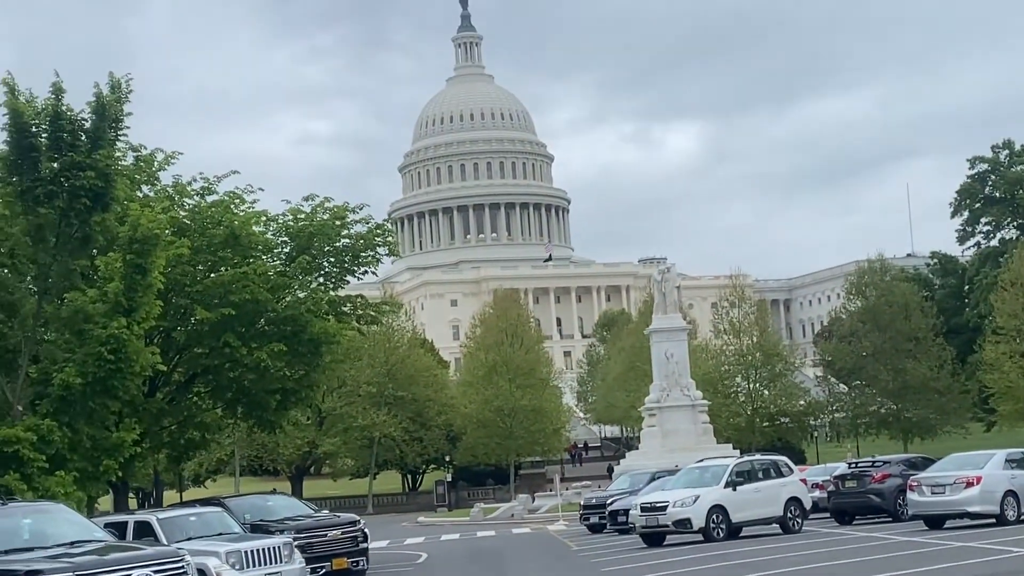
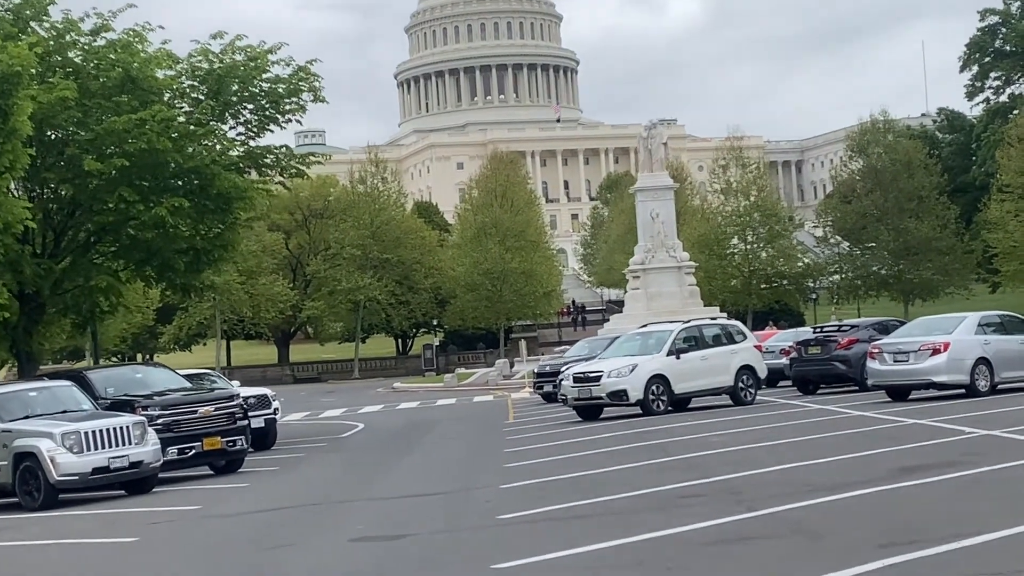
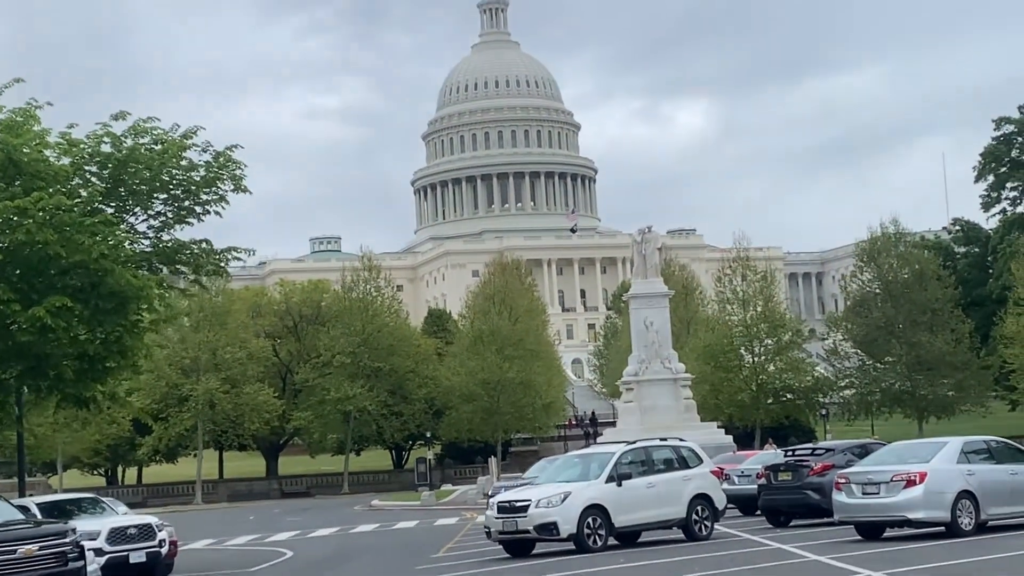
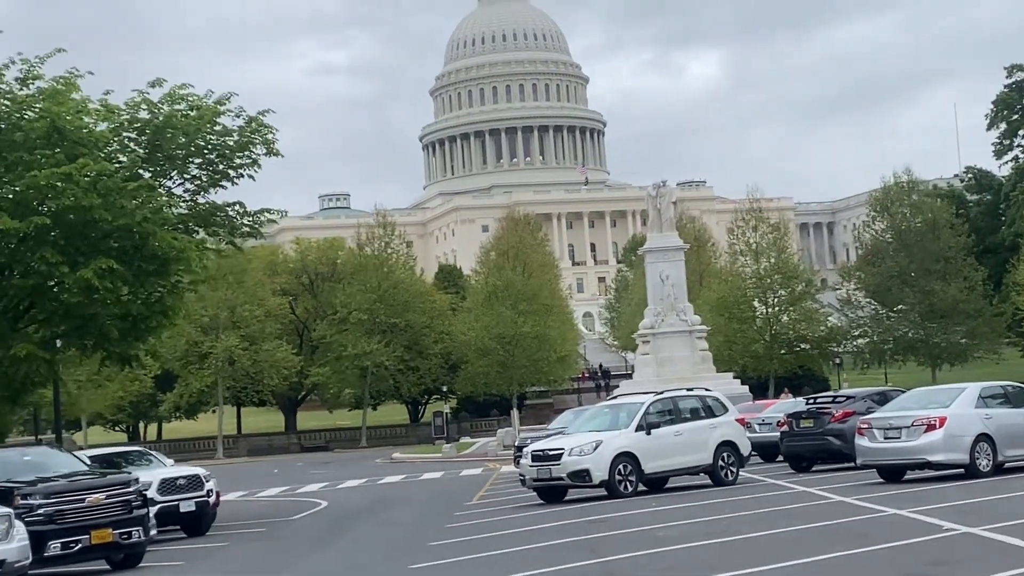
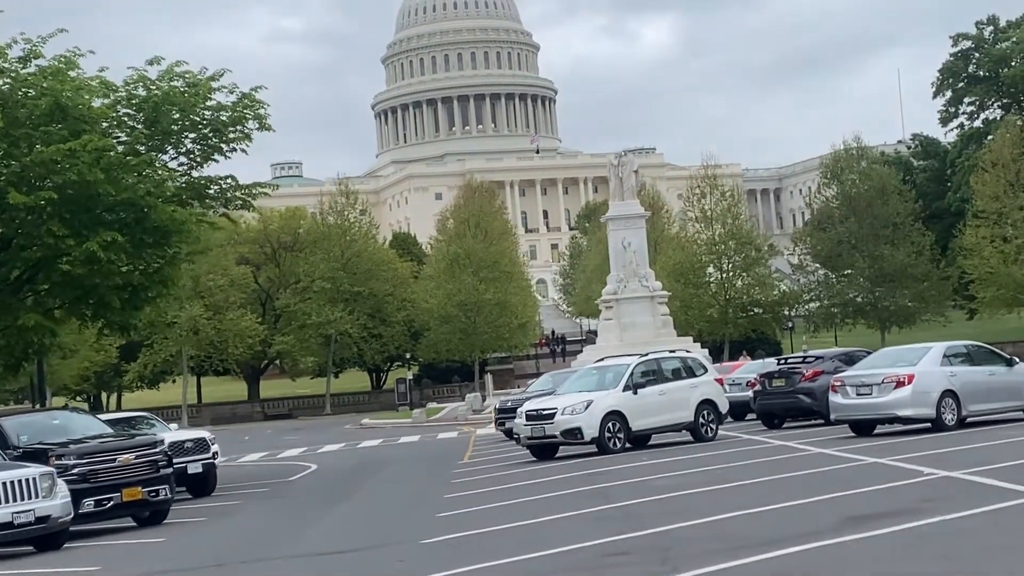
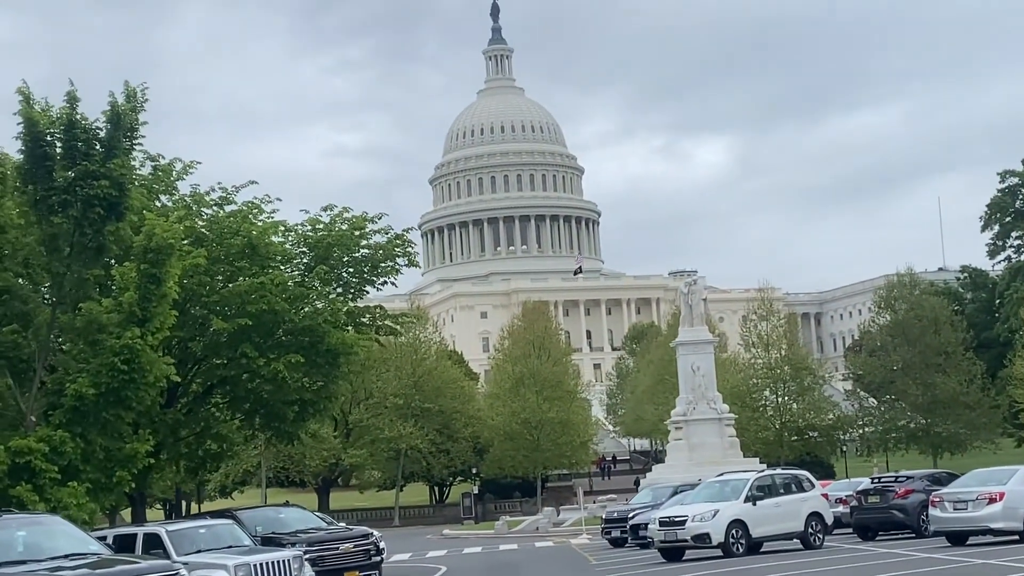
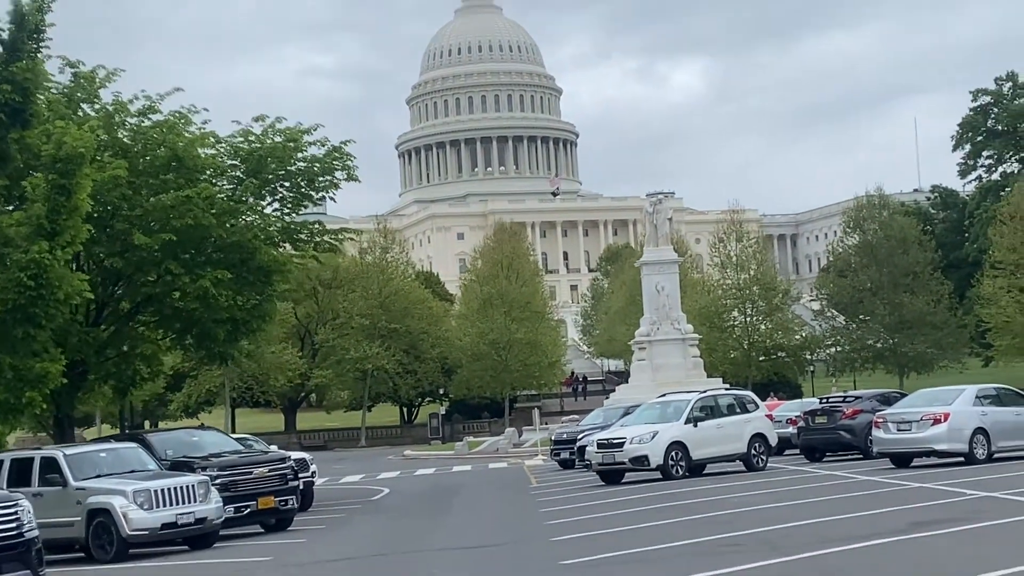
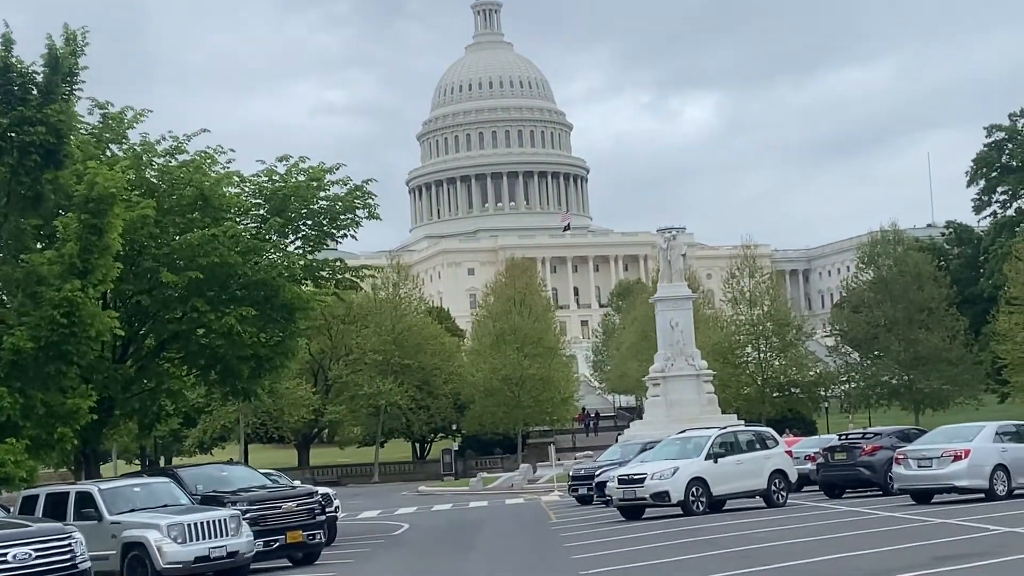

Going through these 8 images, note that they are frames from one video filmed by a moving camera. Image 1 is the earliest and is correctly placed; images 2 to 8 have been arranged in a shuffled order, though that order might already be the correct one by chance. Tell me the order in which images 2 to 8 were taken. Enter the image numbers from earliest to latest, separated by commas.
6, 8, 7, 2, 5, 4, 3
